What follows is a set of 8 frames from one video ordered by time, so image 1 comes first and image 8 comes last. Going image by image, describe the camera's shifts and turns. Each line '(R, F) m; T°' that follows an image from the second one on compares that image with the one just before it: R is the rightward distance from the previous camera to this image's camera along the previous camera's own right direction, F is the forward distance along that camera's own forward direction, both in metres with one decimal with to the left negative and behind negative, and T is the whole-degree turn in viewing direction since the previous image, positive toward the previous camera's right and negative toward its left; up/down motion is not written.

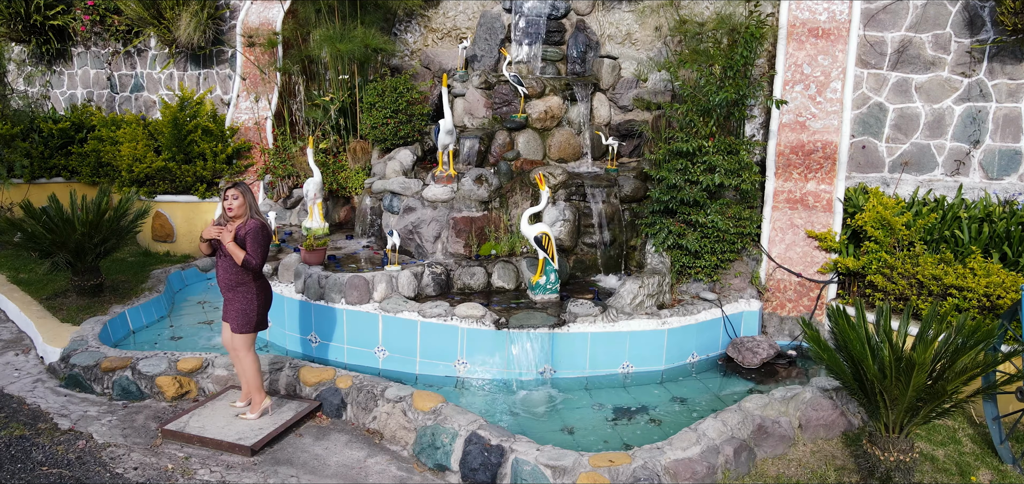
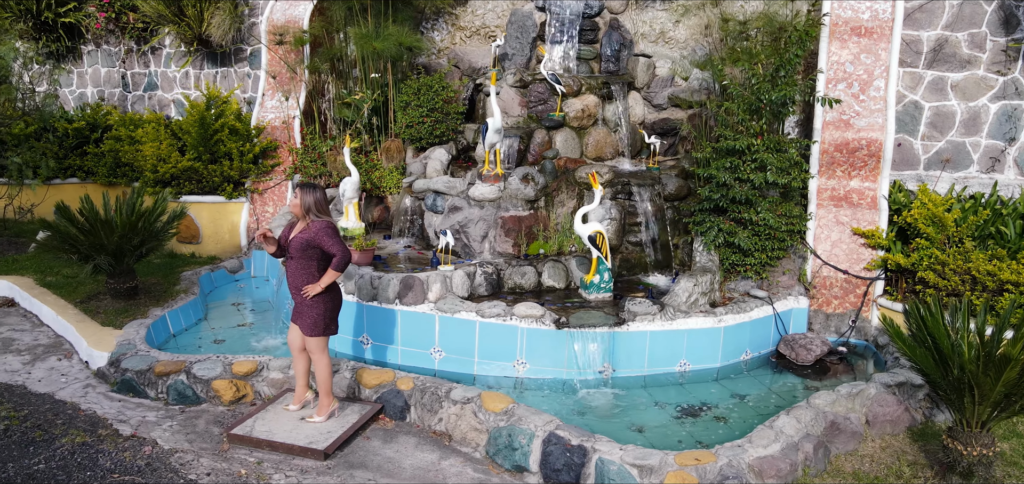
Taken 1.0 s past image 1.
(-0.6, 0.0) m; +2°
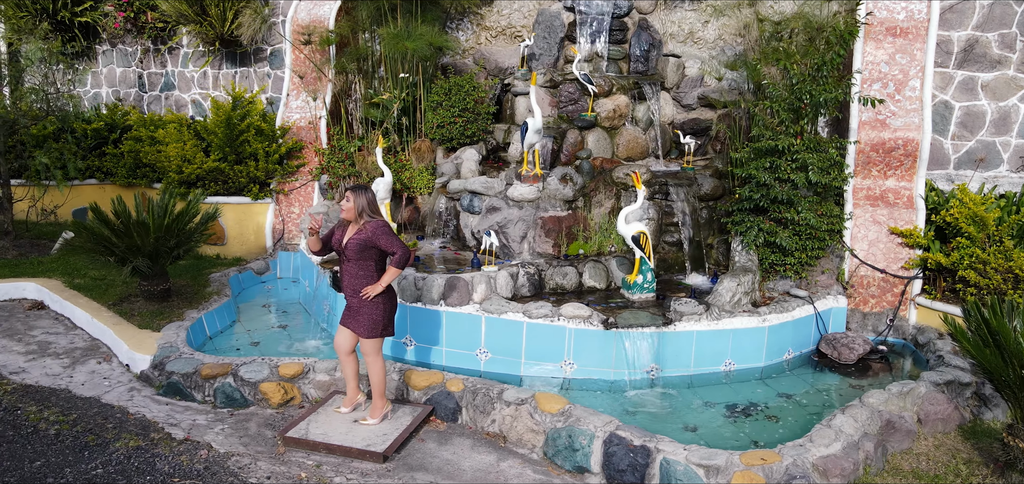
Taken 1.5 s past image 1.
(-0.5, 0.0) m; +1°
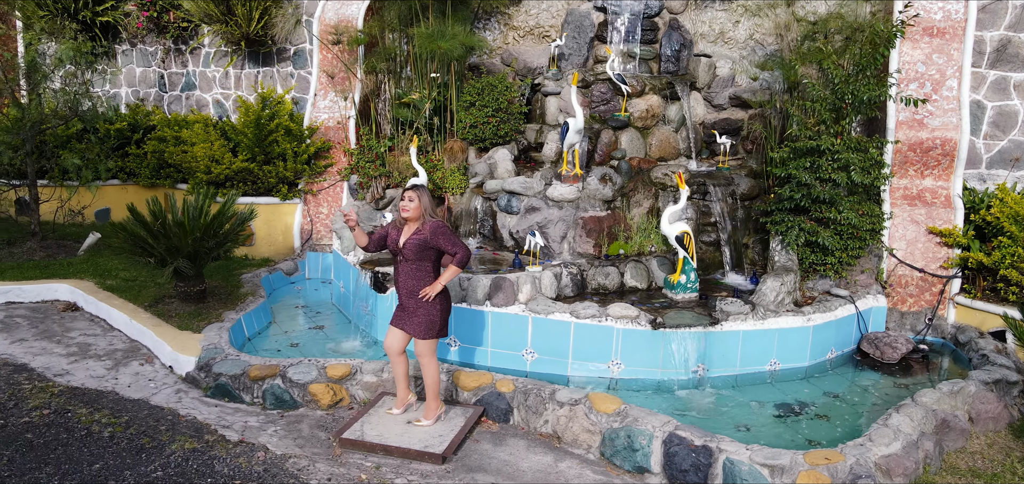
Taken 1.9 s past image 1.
(-0.4, 0.0) m; +1°
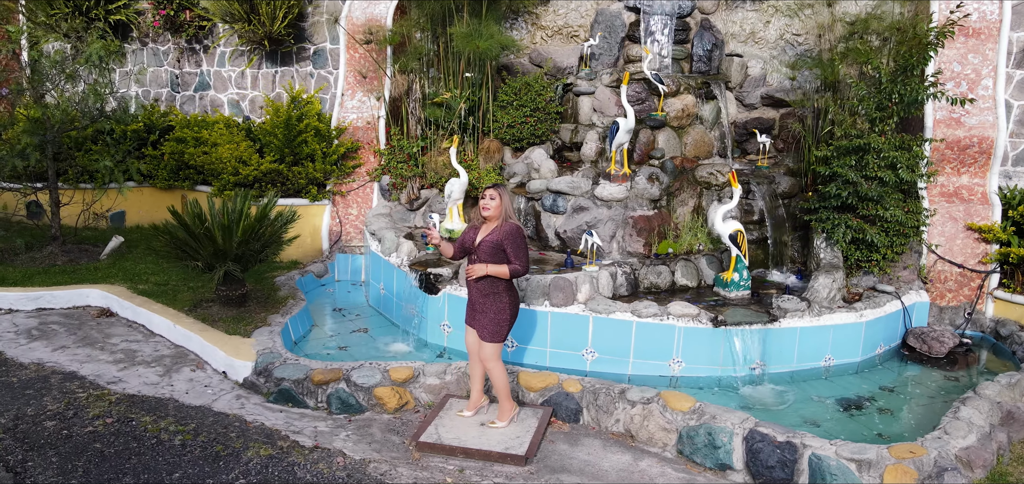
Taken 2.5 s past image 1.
(-0.7, 0.0) m; +2°
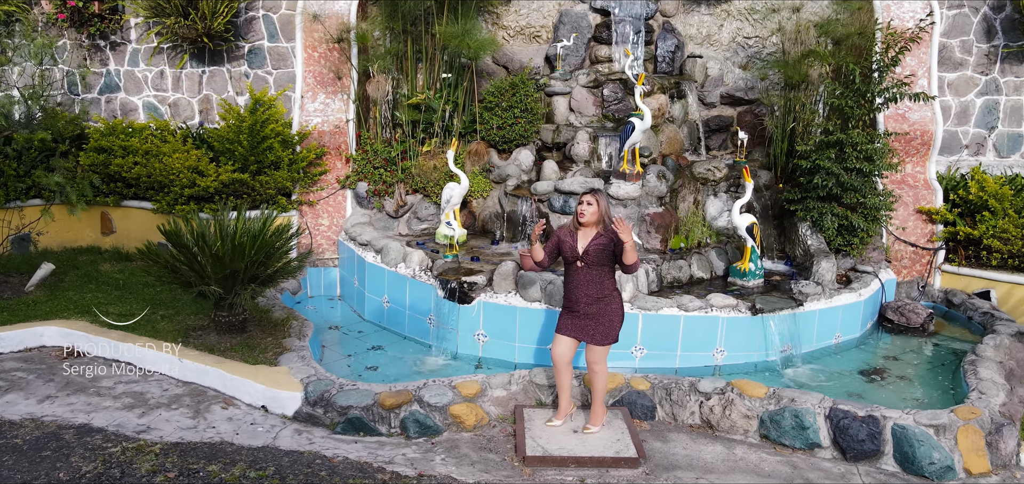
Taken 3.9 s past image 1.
(-1.7, +0.3) m; +13°
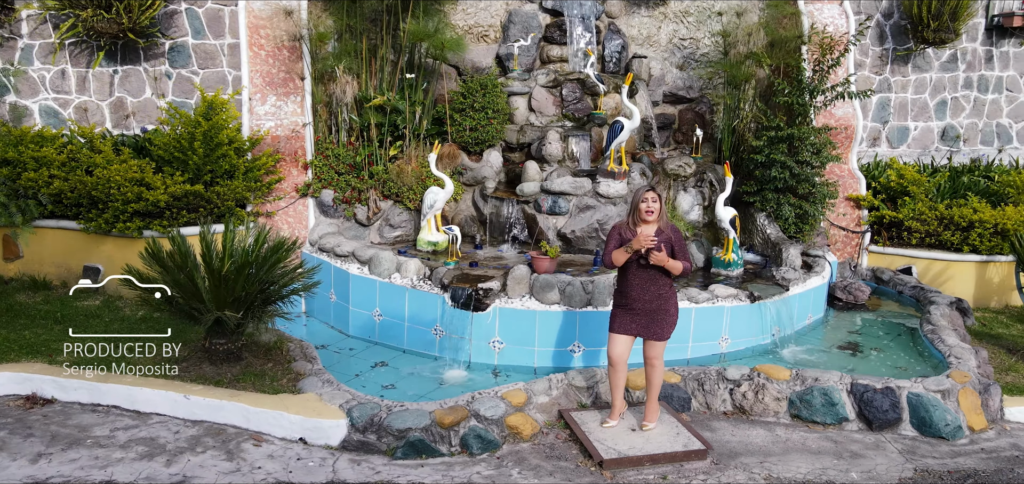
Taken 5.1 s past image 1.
(-1.4, +0.3) m; +13°
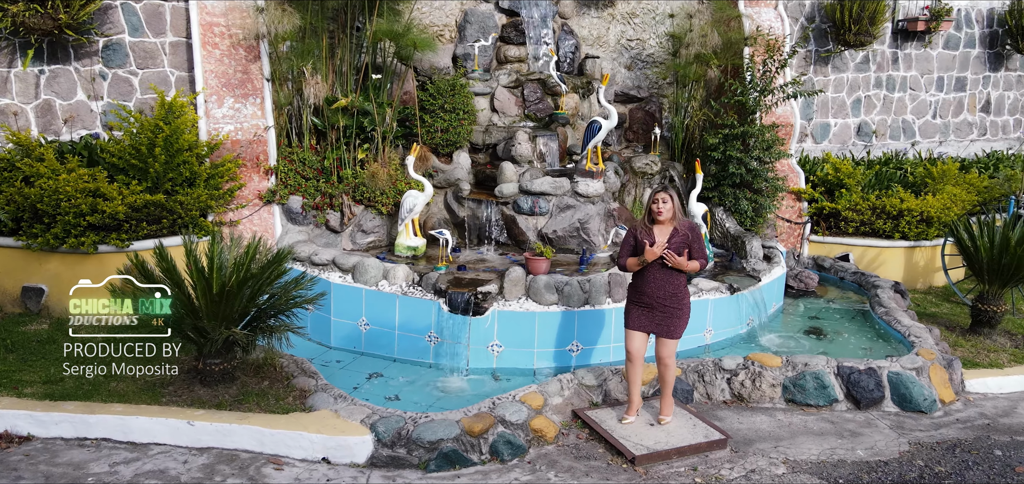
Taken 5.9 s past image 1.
(-0.9, +0.1) m; +9°
